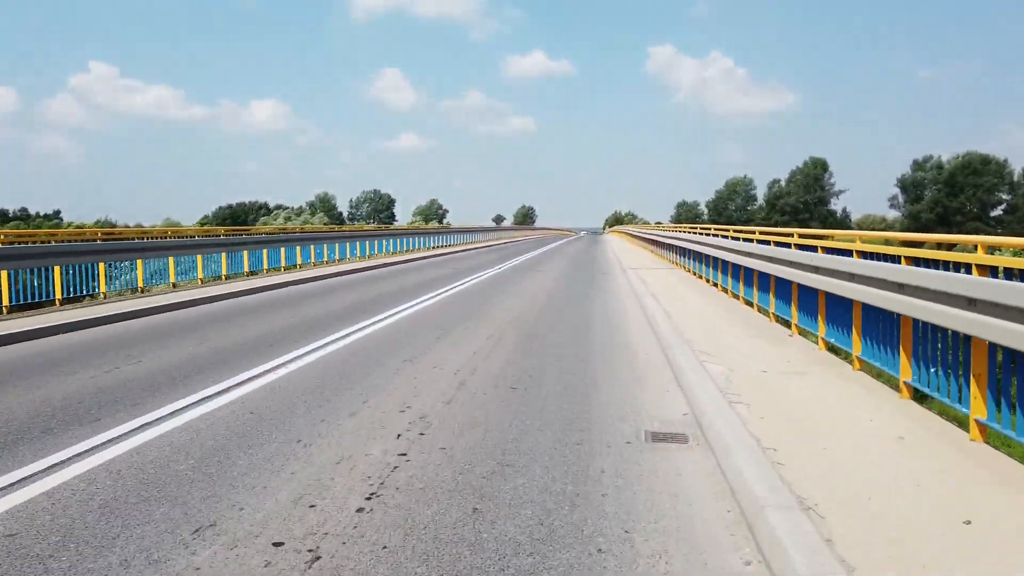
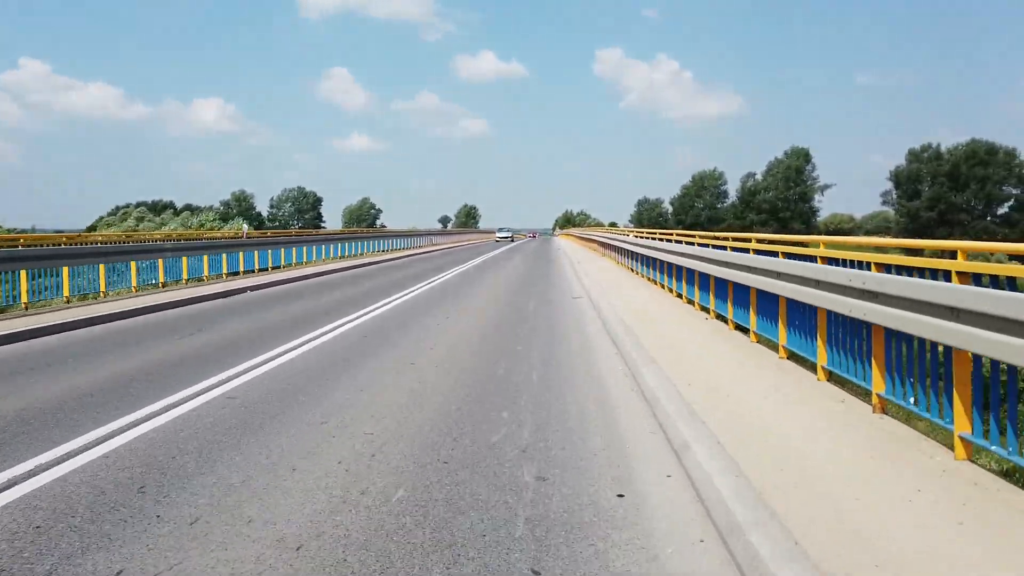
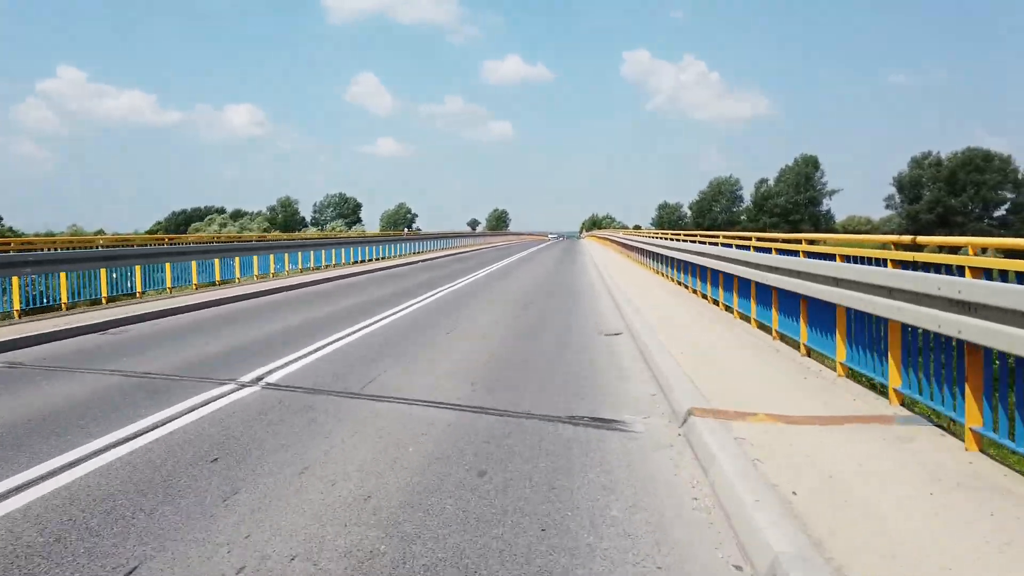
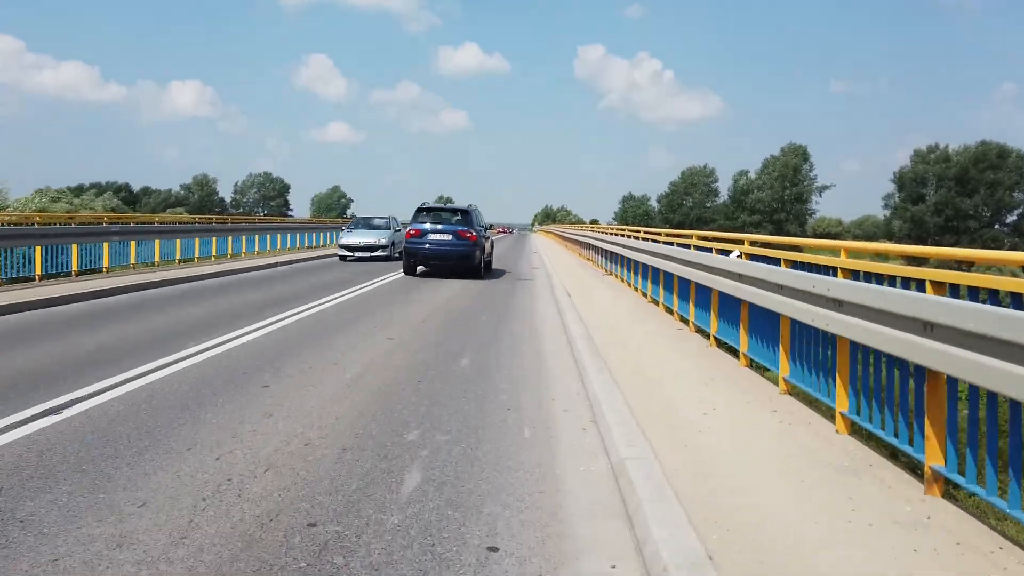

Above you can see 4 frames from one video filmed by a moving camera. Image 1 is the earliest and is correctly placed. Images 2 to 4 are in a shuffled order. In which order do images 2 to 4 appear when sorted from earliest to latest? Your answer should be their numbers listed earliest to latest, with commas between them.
3, 2, 4
